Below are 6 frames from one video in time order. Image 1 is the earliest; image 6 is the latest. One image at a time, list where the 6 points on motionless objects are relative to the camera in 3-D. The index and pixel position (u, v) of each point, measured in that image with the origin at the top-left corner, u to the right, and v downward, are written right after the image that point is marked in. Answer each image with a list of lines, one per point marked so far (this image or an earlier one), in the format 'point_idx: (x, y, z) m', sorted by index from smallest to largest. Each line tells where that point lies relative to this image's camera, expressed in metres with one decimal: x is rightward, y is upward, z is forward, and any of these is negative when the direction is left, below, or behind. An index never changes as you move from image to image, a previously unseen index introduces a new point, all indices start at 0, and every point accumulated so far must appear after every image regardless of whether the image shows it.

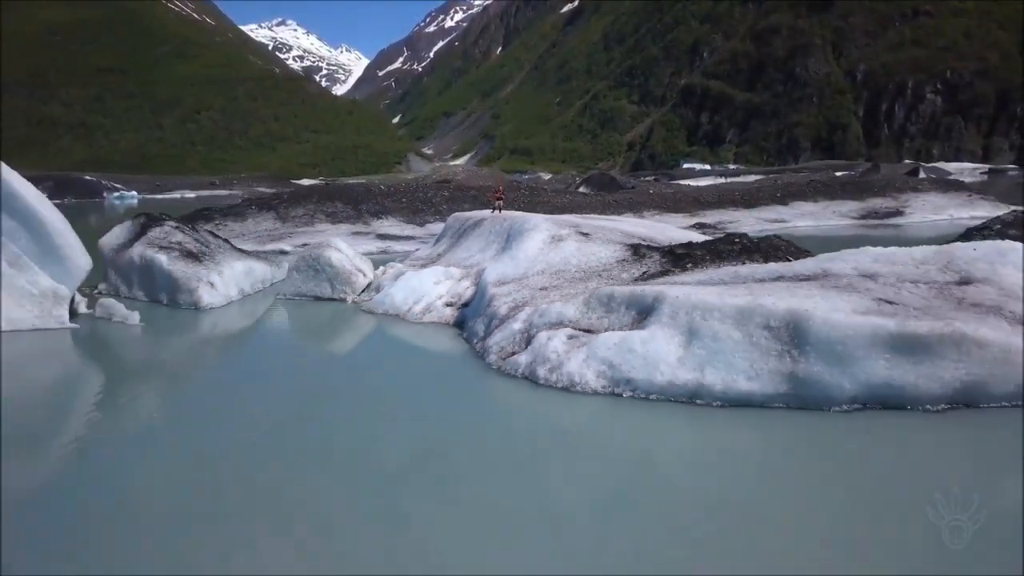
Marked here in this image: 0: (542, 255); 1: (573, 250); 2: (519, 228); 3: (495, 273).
0: (+0.4, +0.7, +12.9) m
1: (+0.8, +0.7, +12.8) m
2: (+0.1, +1.0, +13.6) m
3: (-0.1, +0.5, +12.8) m
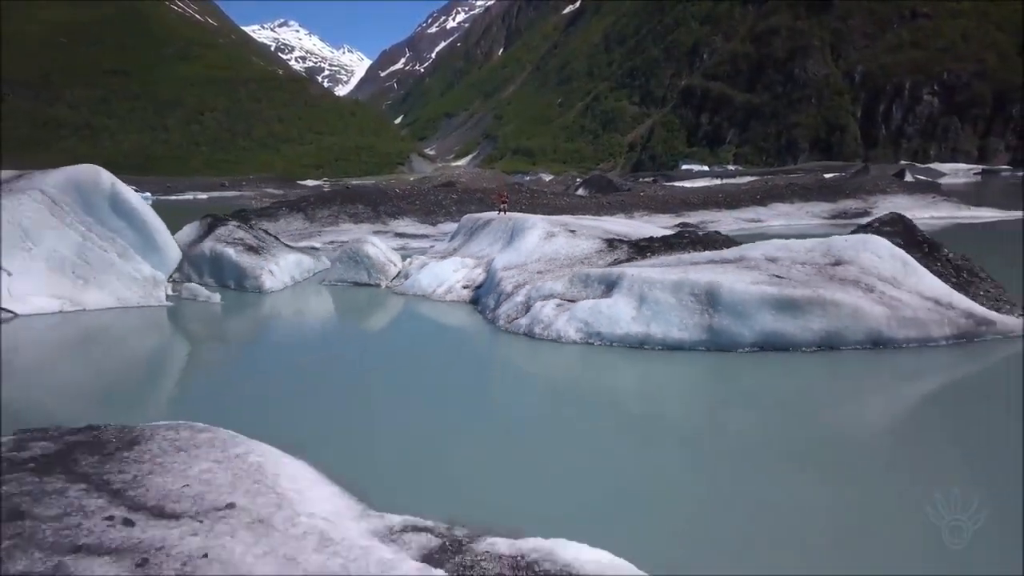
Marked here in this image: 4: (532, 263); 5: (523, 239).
0: (+0.4, +0.7, +13.4) m
1: (+0.8, +0.7, +13.4) m
2: (+0.1, +1.1, +14.2) m
3: (-0.1, +0.6, +13.4) m
4: (+0.3, +0.5, +13.1) m
5: (+0.2, +0.8, +13.8) m
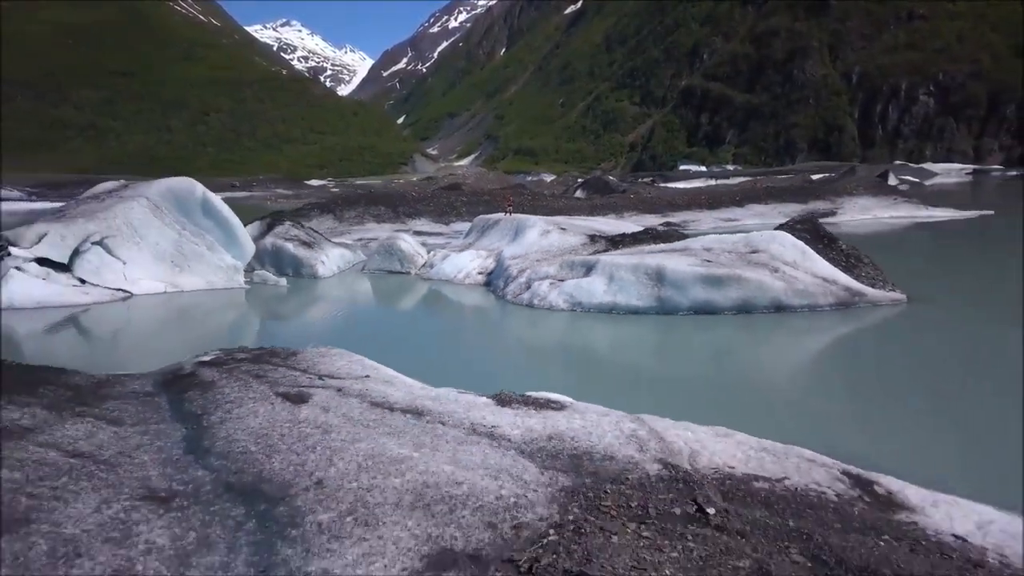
0: (+0.5, +0.8, +14.5) m
1: (+0.8, +0.8, +14.4) m
2: (+0.1, +1.2, +15.2) m
3: (0.0, +0.7, +14.4) m
4: (+0.4, +0.6, +14.1) m
5: (+0.2, +0.9, +14.8) m
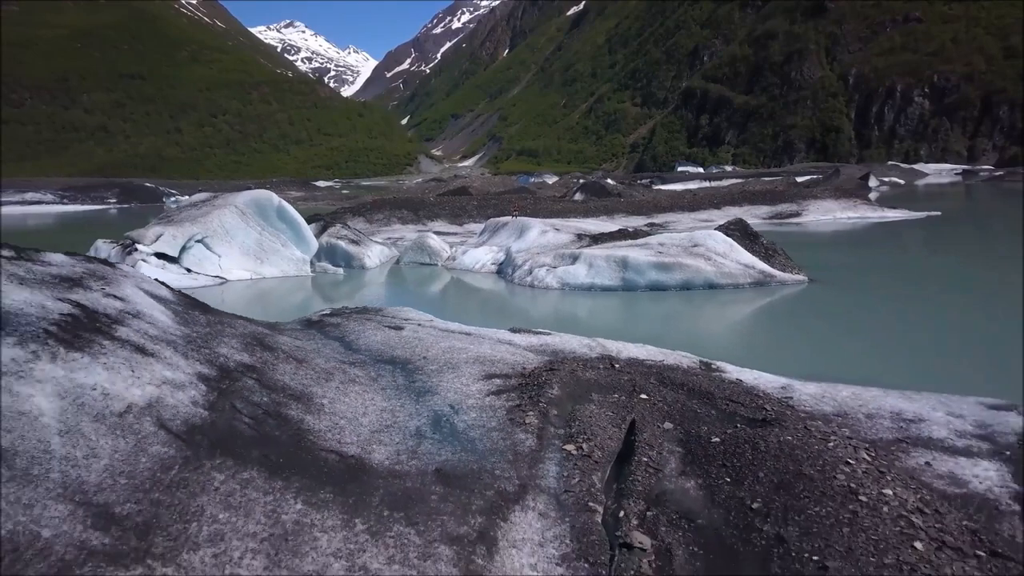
0: (+0.5, +0.9, +15.8) m
1: (+0.9, +0.9, +15.7) m
2: (+0.2, +1.3, +16.5) m
3: (0.0, +0.8, +15.7) m
4: (+0.5, +0.7, +15.4) m
5: (+0.3, +1.0, +16.1) m
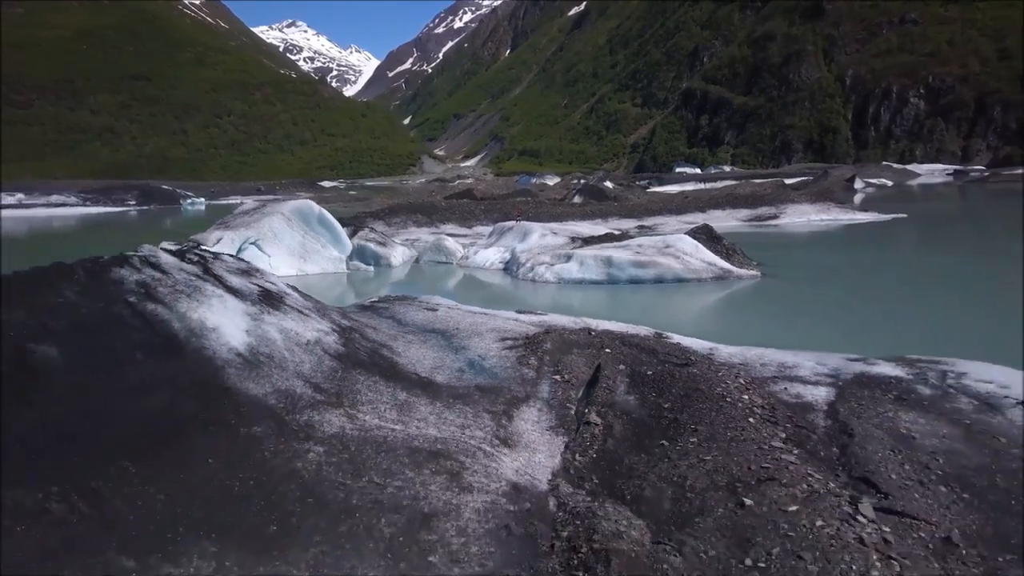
0: (+0.6, +1.0, +16.8) m
1: (+1.0, +1.0, +16.7) m
2: (+0.3, +1.4, +17.5) m
3: (+0.1, +0.8, +16.8) m
4: (+0.5, +0.8, +16.5) m
5: (+0.4, +1.1, +17.1) m
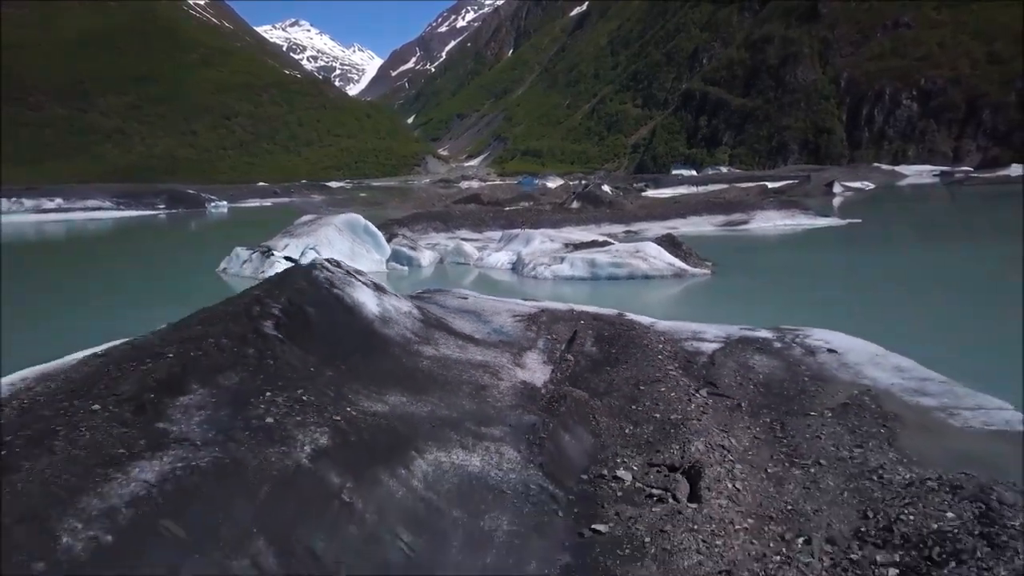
0: (+0.7, +1.1, +18.6) m
1: (+1.1, +1.1, +18.5) m
2: (+0.4, +1.4, +19.3) m
3: (+0.2, +0.9, +18.6) m
4: (+0.6, +0.9, +18.3) m
5: (+0.5, +1.2, +18.9) m
